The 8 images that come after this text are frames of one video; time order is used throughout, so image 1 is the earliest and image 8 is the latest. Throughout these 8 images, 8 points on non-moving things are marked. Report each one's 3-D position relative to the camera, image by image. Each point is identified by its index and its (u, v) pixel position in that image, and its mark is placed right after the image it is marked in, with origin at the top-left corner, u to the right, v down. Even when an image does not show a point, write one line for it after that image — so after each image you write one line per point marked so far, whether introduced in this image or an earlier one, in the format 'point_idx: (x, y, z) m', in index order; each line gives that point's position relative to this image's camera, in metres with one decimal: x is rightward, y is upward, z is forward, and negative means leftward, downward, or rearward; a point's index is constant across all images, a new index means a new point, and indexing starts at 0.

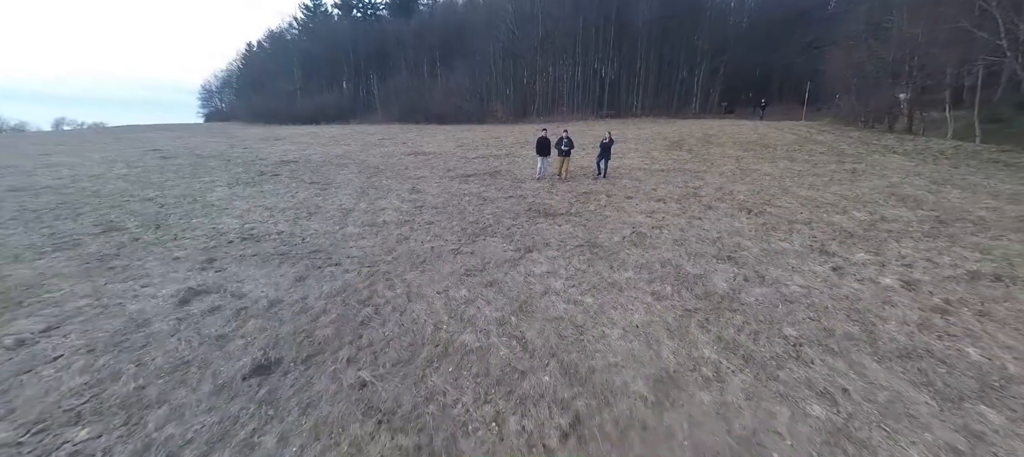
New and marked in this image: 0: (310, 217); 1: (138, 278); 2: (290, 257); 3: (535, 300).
0: (-5.4, +0.4, +9.7) m
1: (-6.7, -0.9, +6.4) m
2: (-4.4, -0.5, +7.2) m
3: (+0.5, -1.0, +5.3) m
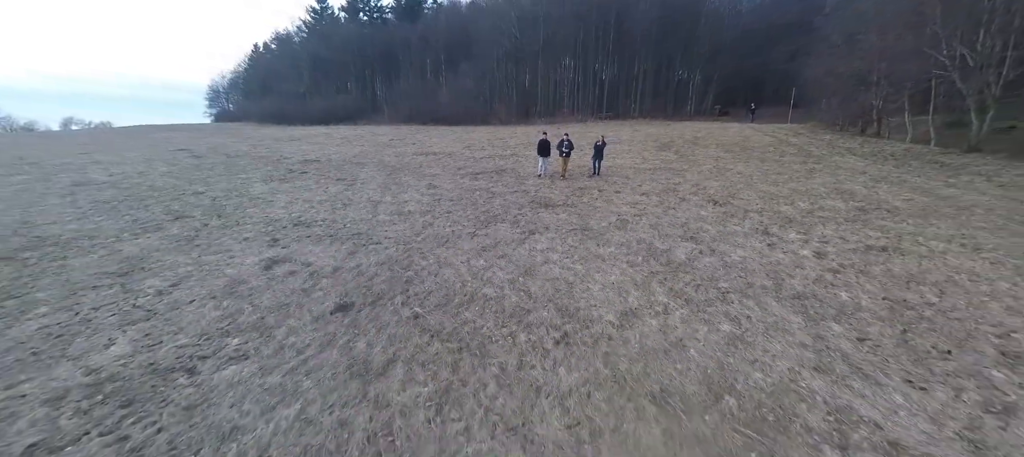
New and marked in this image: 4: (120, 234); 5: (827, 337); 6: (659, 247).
0: (-5.2, +0.7, +11.5) m
1: (-6.5, -0.5, +8.2) m
2: (-4.2, -0.2, +9.0) m
3: (+0.6, -0.7, +7.1) m
4: (-10.1, -0.1, +9.4) m
5: (+4.1, -1.3, +4.7) m
6: (+3.2, -0.4, +7.7) m
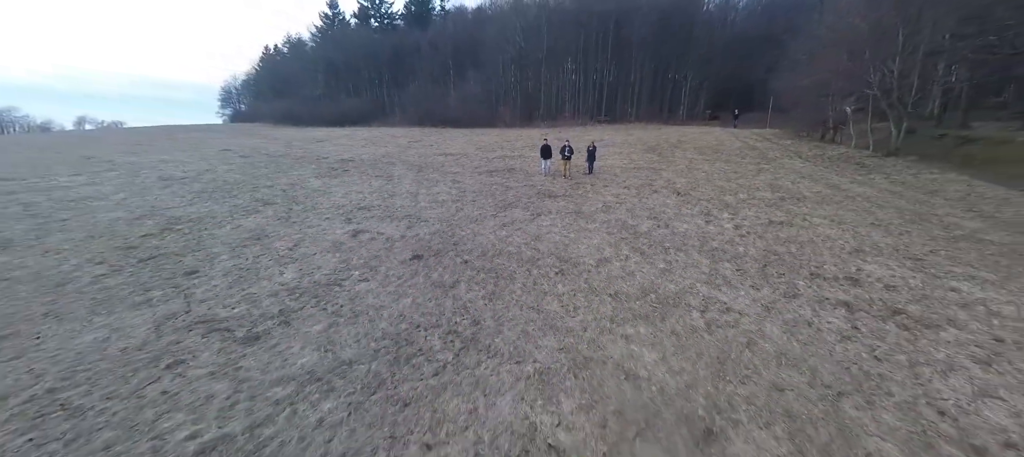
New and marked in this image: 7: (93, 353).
0: (-4.8, +1.3, +14.8) m
1: (-6.1, +0.1, +11.5) m
2: (-3.8, +0.4, +12.3) m
3: (+1.0, -0.1, +10.4) m
4: (-9.7, +0.5, +12.7) m
5: (+4.5, -0.8, +8.0) m
6: (+3.6, +0.2, +11.0) m
7: (-6.2, -1.9, +5.0) m
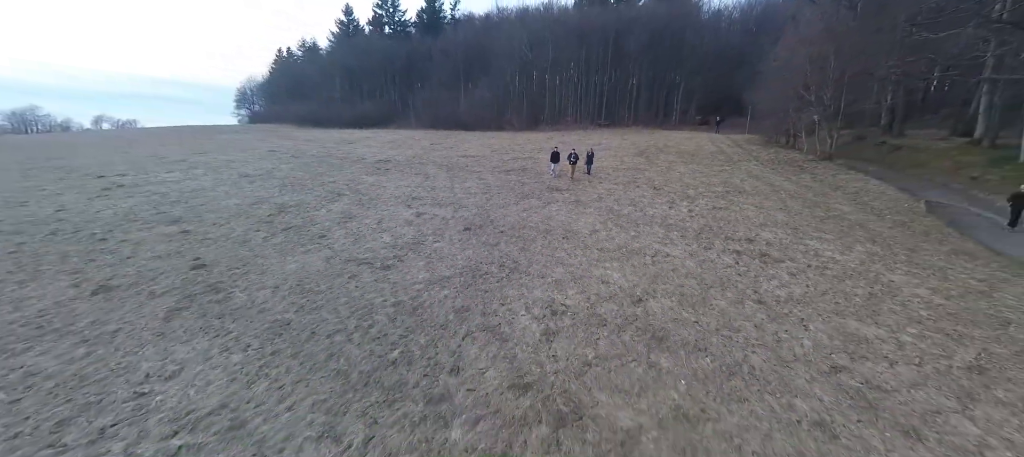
0: (-4.0, +2.0, +19.2) m
1: (-5.4, +0.8, +15.9) m
2: (-3.1, +1.1, +16.6) m
3: (+1.7, +0.5, +14.7) m
4: (-8.9, +1.3, +17.1) m
5: (+5.2, -0.1, +12.3) m
6: (+4.4, +0.9, +15.3) m
7: (-5.5, -1.2, +9.4) m
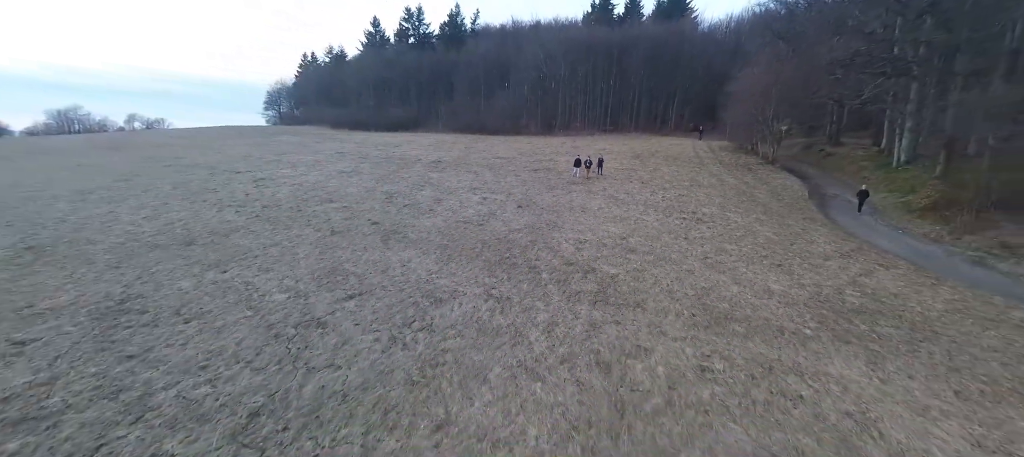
0: (-1.9, +3.3, +26.9) m
1: (-3.3, +2.1, +23.6) m
2: (-1.0, +2.4, +24.3) m
3: (+3.8, +1.7, +22.3) m
4: (-6.8, +2.6, +24.9) m
5: (+7.2, +1.0, +19.9) m
6: (+6.4, +2.0, +22.9) m
7: (-3.5, +0.1, +17.2) m
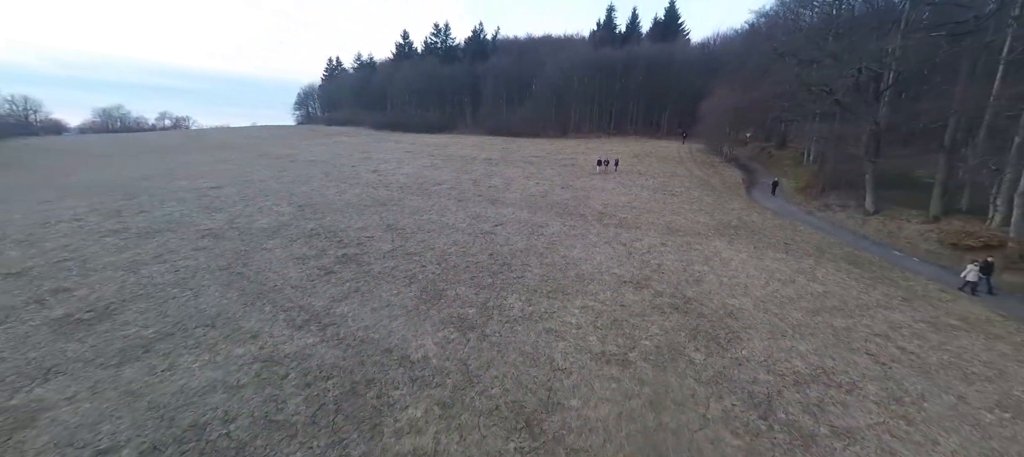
0: (+2.0, +5.6, +38.6) m
1: (+0.6, +4.4, +35.4) m
2: (+2.9, +4.7, +36.1) m
3: (+7.6, +4.0, +34.1) m
4: (-3.0, +4.9, +36.6) m
5: (+11.1, +3.2, +31.6) m
6: (+10.3, +4.2, +34.7) m
7: (+0.3, +2.4, +28.9) m
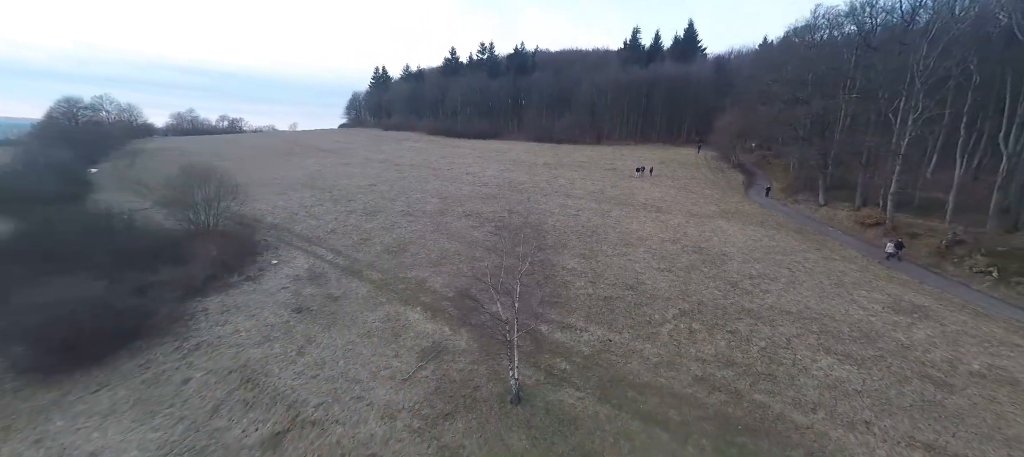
0: (+9.6, +7.1, +50.9) m
1: (+8.0, +5.9, +47.7) m
2: (+10.4, +6.1, +48.3) m
3: (+15.0, +5.3, +46.1) m
4: (+4.5, +6.5, +49.0) m
5: (+18.4, +4.5, +43.6) m
6: (+17.7, +5.6, +46.6) m
7: (+7.5, +3.8, +41.3) m
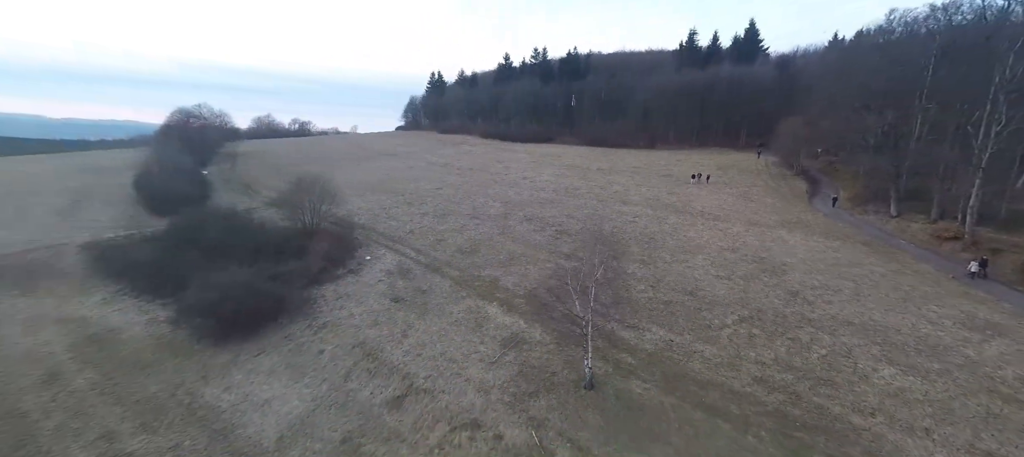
0: (+17.1, +6.4, +51.7) m
1: (+15.2, +5.3, +48.7) m
2: (+17.6, +5.5, +49.0) m
3: (+22.0, +4.6, +46.3) m
4: (+11.9, +5.9, +50.4) m
5: (+25.0, +3.7, +43.4) m
6: (+24.7, +4.8, +46.5) m
7: (+13.9, +3.2, +42.3) m
